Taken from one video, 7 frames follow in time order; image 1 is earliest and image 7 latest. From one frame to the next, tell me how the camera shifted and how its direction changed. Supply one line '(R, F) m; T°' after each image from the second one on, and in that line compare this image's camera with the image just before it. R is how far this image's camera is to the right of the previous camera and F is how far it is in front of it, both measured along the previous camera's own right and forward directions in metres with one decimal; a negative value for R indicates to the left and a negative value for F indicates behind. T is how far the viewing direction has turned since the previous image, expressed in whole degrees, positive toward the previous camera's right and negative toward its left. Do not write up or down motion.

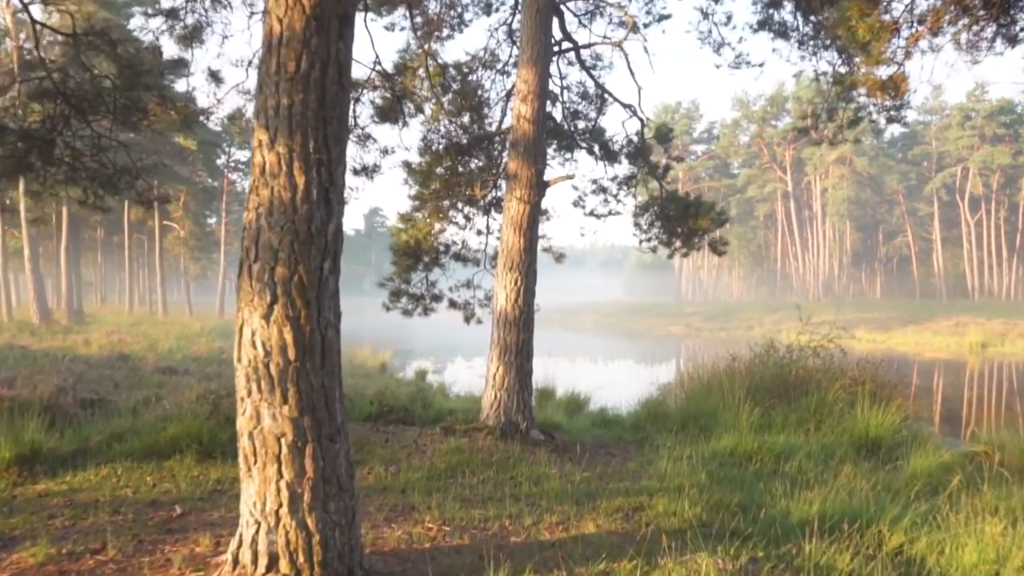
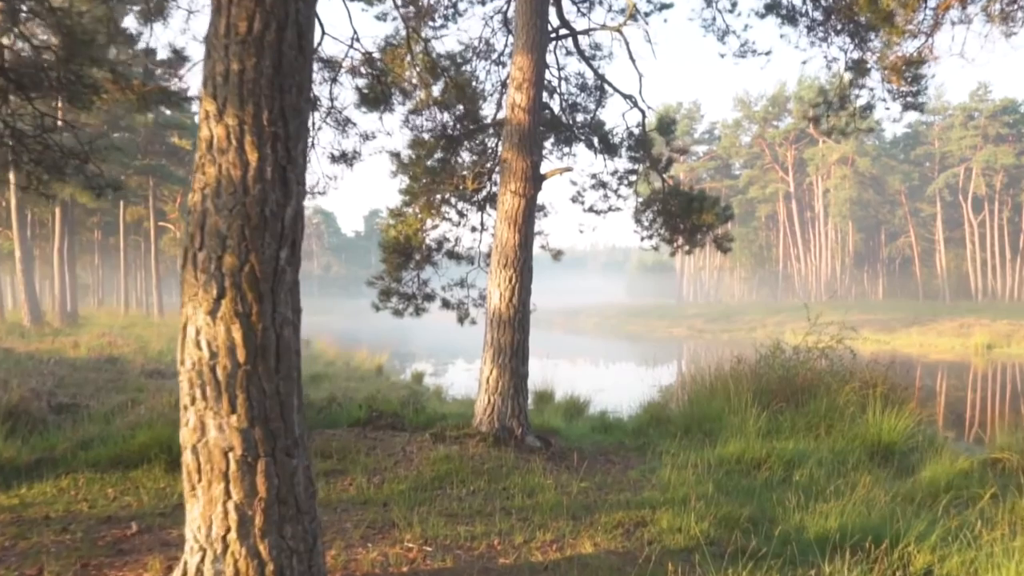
(+0.1, +0.4) m; 0°
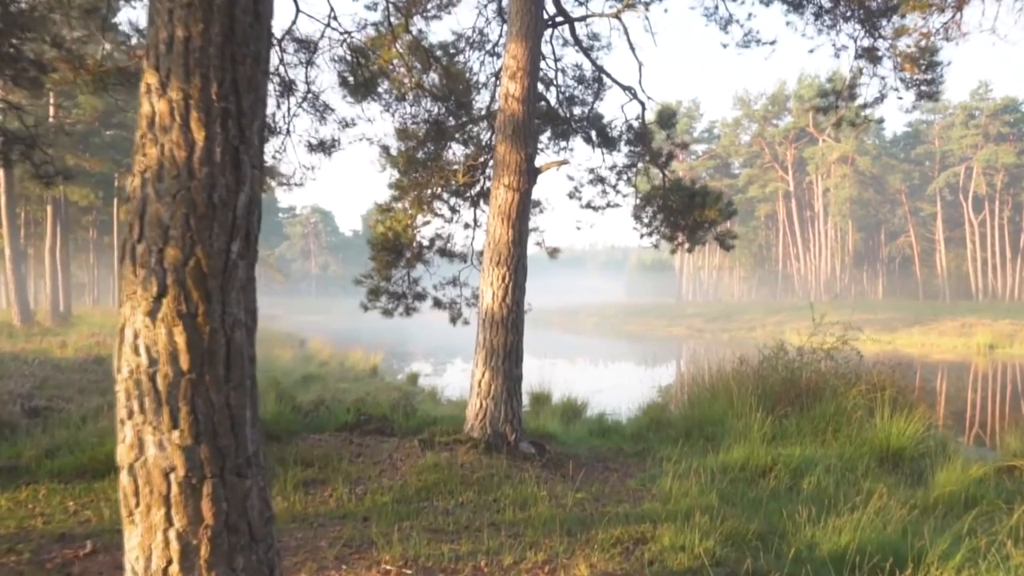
(0.0, +0.3) m; 0°
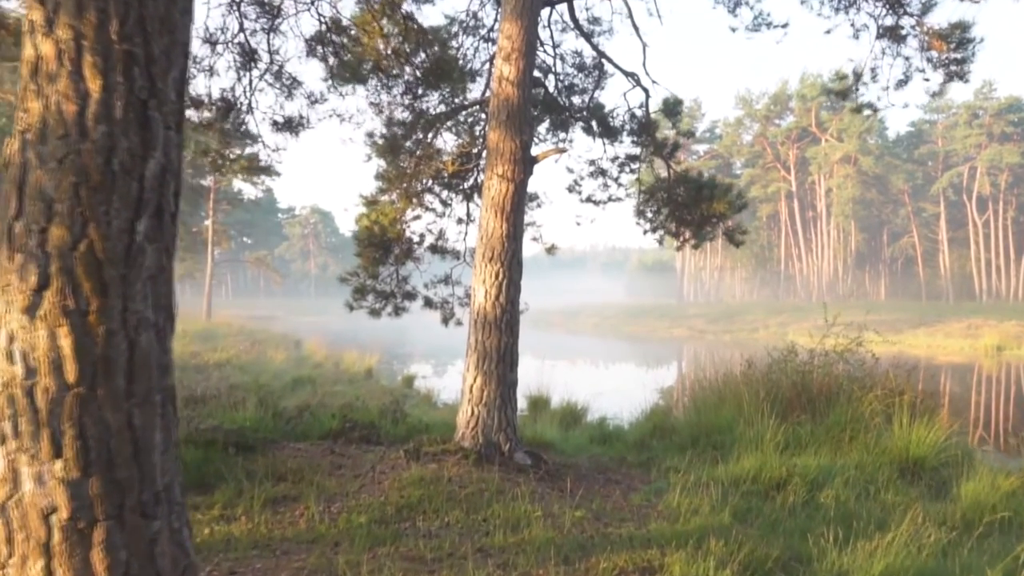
(+0.1, +0.5) m; 0°
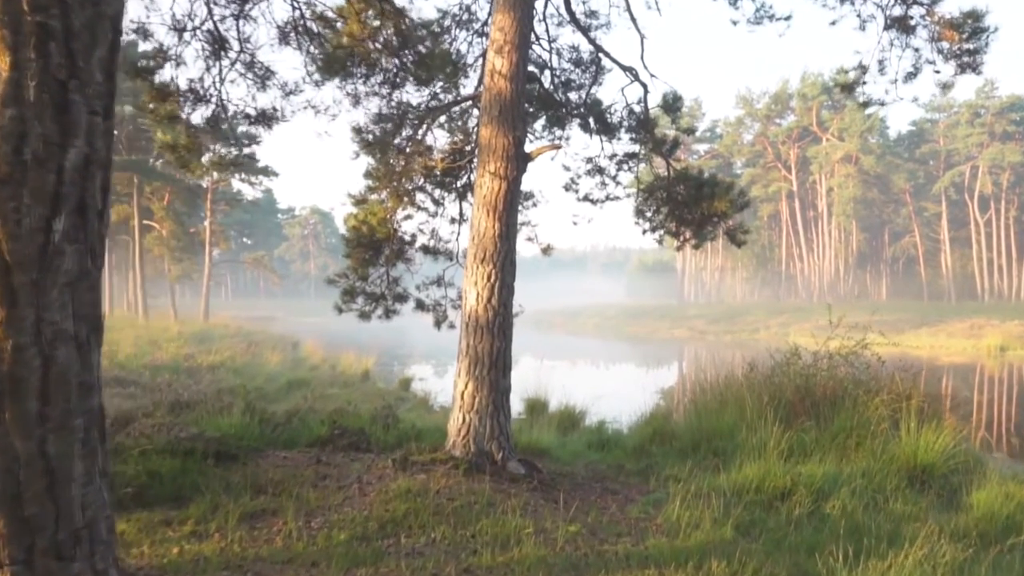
(+0.1, +0.3) m; 0°
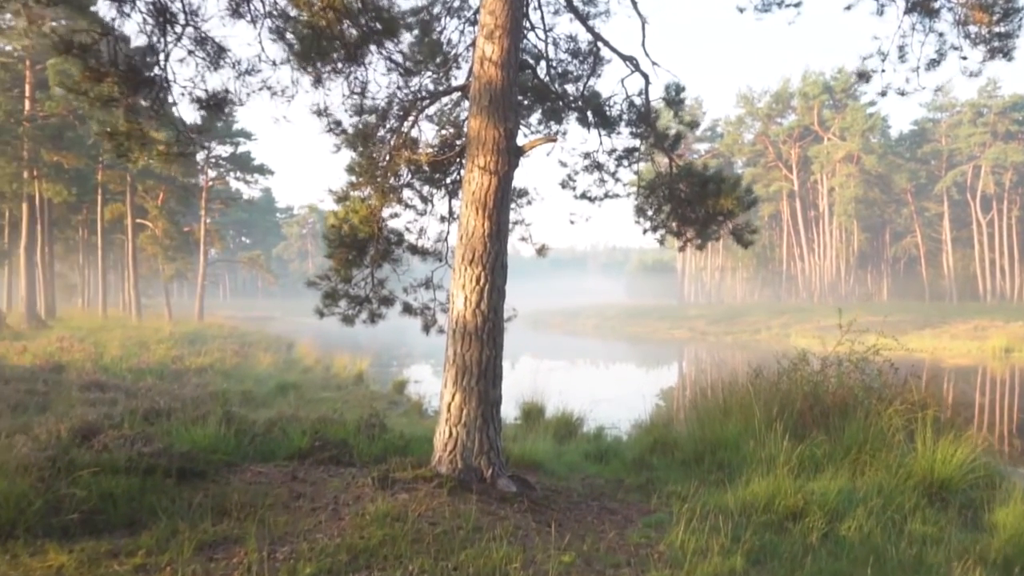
(+0.1, +0.4) m; 0°
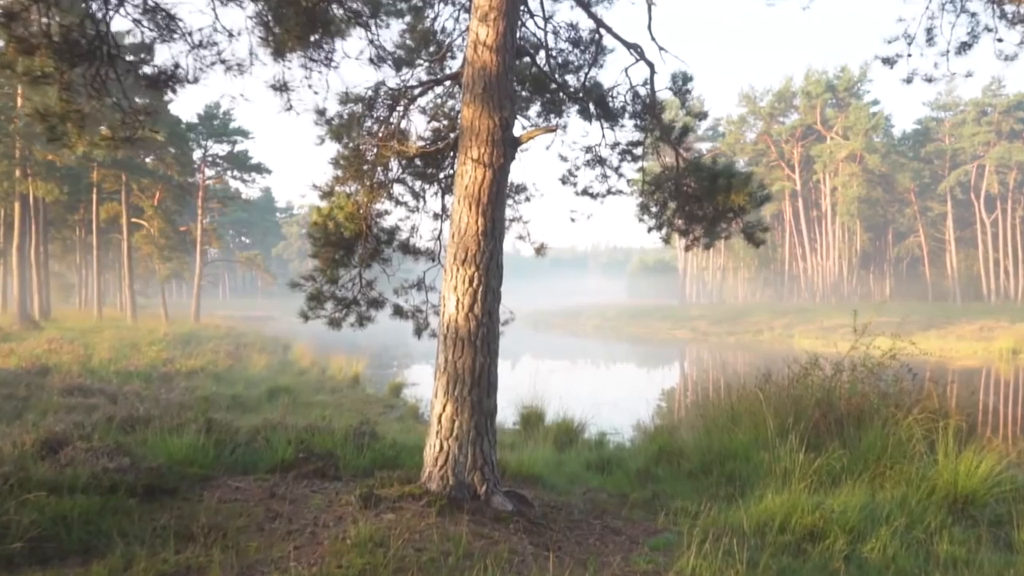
(0.0, +0.4) m; 0°
